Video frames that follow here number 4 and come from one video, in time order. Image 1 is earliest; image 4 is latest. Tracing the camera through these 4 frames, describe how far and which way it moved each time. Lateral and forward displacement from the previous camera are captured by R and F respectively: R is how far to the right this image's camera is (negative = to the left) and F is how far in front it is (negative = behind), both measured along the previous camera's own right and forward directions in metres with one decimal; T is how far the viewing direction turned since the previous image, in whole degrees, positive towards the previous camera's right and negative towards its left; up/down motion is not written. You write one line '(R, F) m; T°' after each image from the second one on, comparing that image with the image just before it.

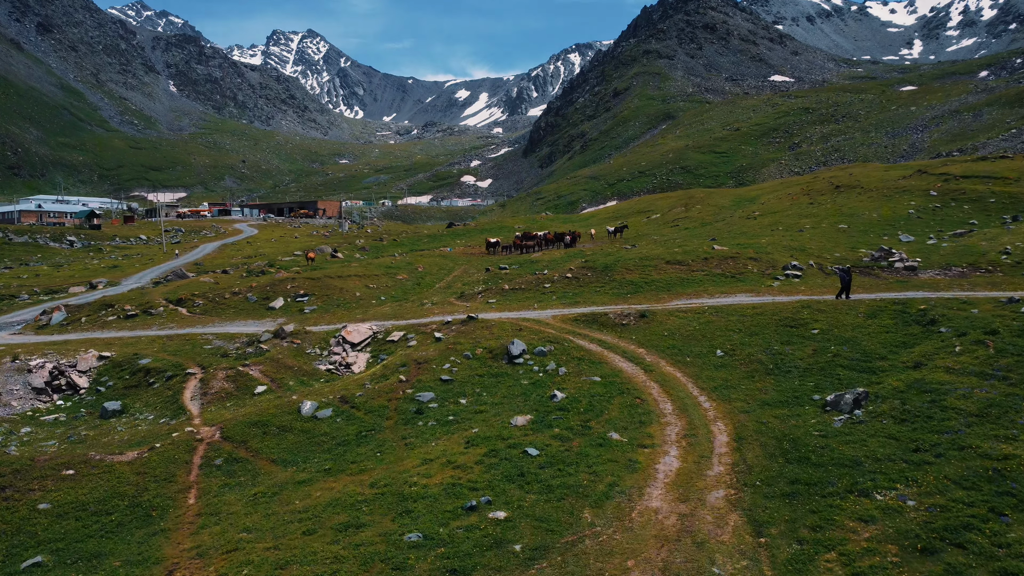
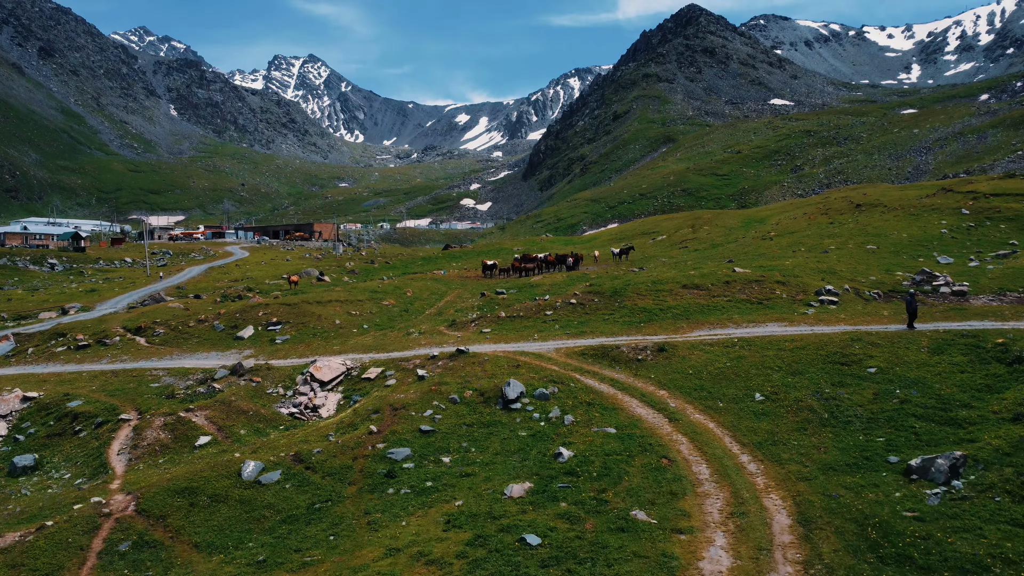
(+0.1, +5.4) m; 0°
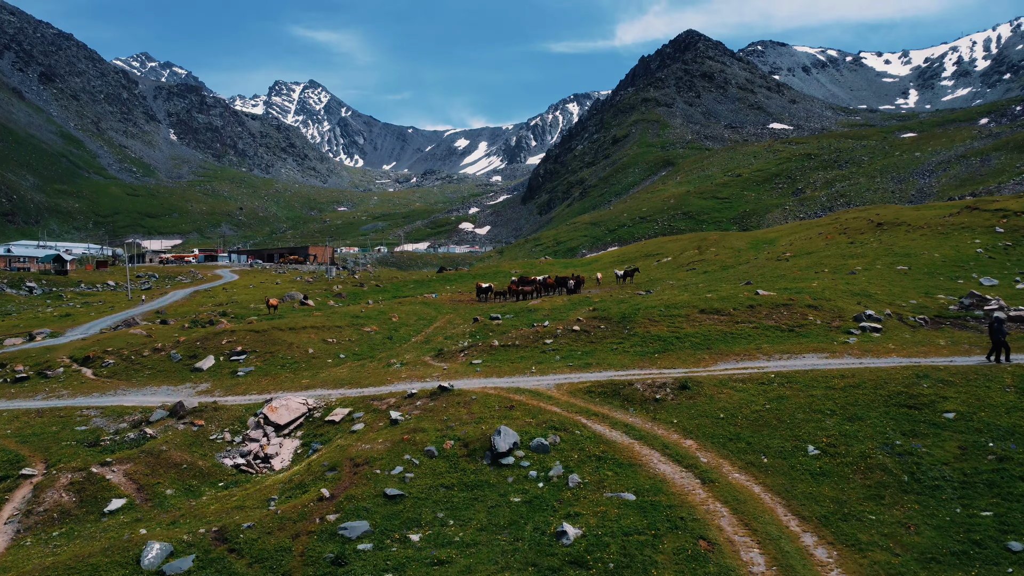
(+0.2, +5.2) m; 0°
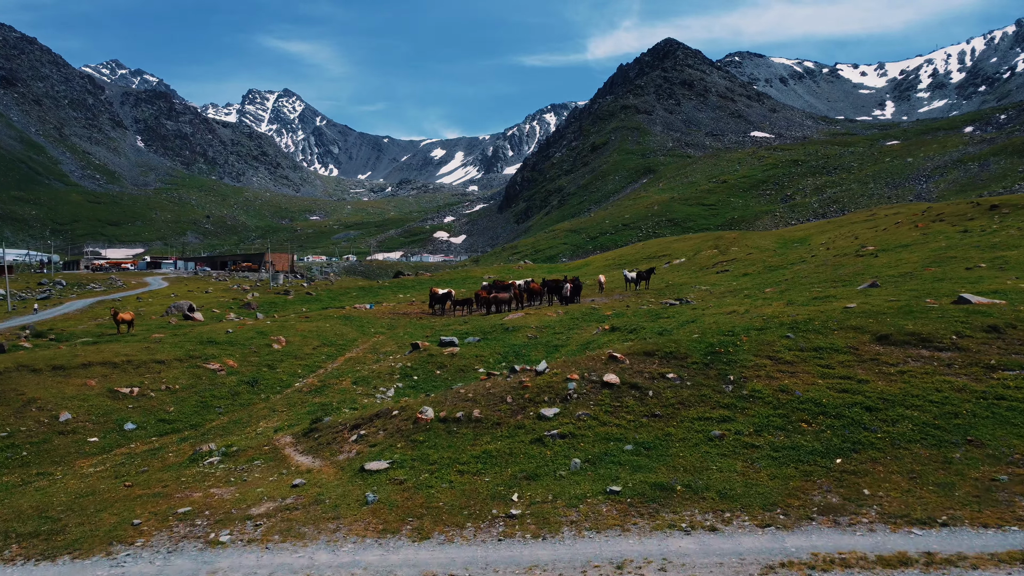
(+0.5, +20.9) m; +2°
